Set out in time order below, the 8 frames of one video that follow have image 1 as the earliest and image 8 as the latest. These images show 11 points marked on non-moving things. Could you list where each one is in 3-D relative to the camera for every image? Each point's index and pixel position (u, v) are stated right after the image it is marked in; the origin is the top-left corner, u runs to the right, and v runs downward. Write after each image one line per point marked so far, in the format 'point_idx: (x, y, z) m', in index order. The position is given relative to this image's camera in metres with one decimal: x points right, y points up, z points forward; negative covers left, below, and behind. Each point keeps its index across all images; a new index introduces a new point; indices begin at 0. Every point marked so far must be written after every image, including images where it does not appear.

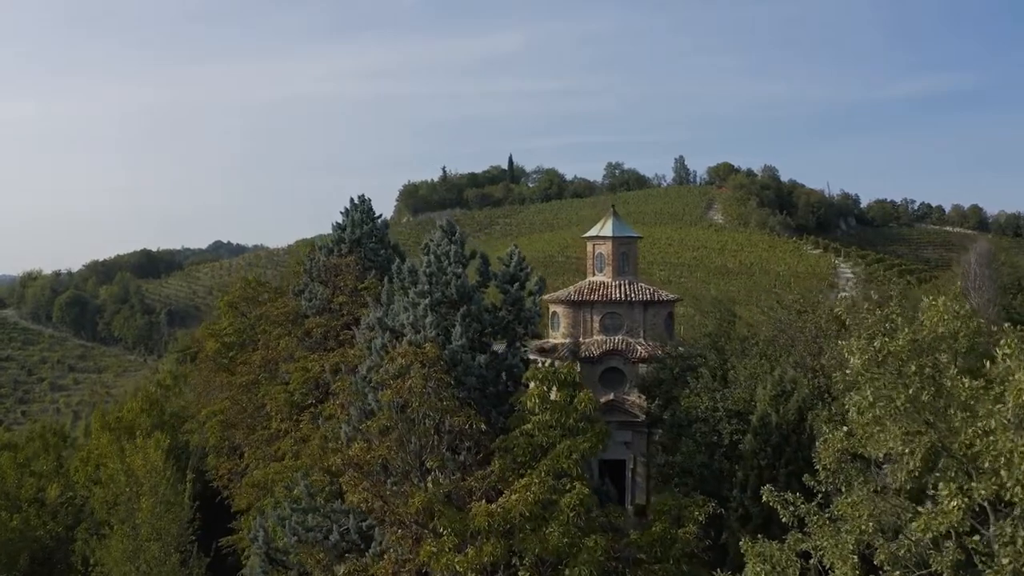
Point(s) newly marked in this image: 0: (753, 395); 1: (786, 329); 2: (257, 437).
0: (+5.8, -2.6, +18.7) m
1: (+6.9, -1.1, +19.6) m
2: (-5.5, -3.2, +16.9) m
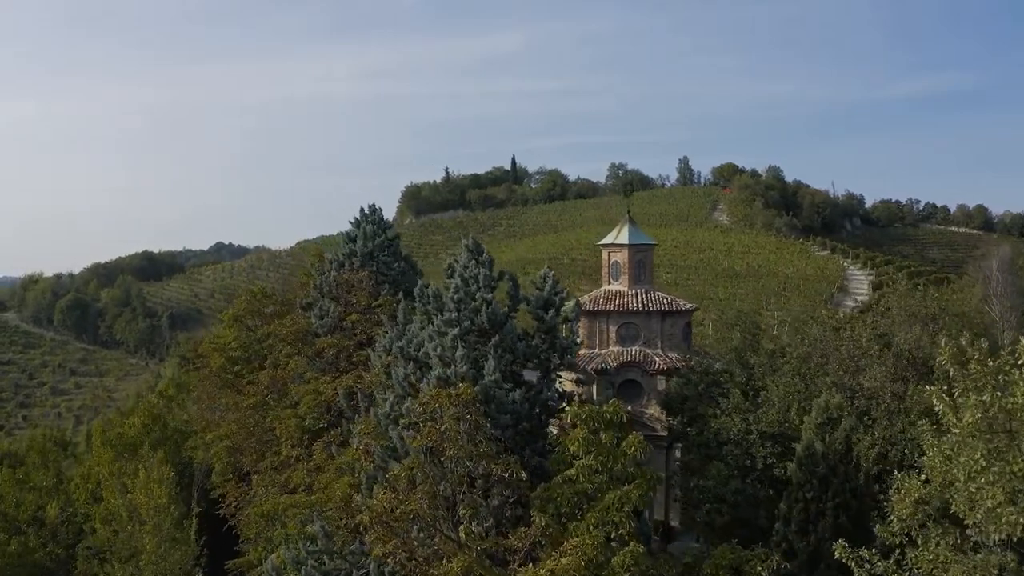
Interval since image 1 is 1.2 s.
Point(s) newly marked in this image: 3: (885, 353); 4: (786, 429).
0: (+6.3, -3.0, +17.7) m
1: (+7.4, -1.4, +18.6) m
2: (-5.0, -3.6, +16.0) m
3: (+8.1, -1.5, +17.0) m
4: (+6.3, -3.3, +17.8) m
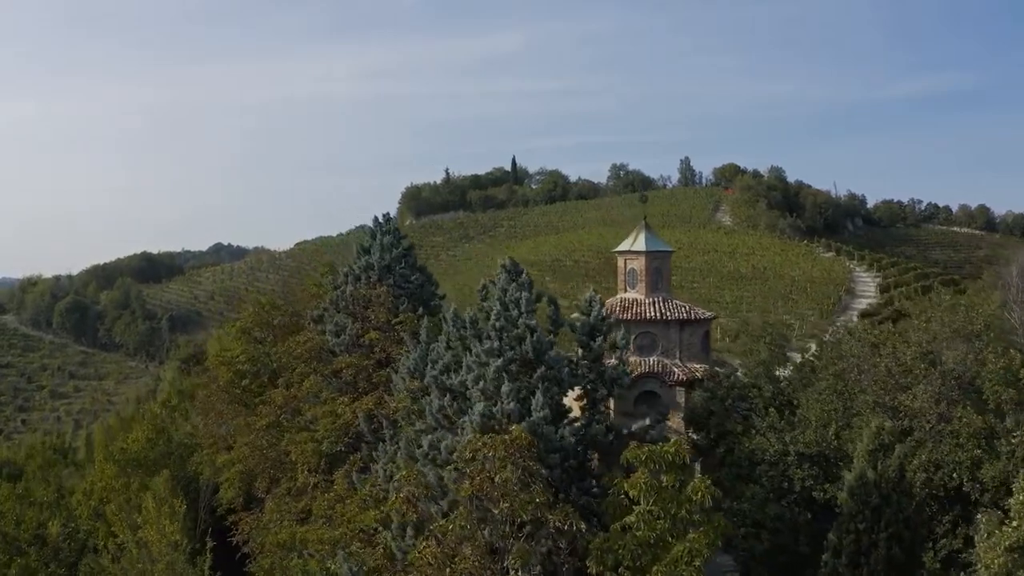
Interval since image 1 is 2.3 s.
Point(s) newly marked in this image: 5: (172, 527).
0: (+6.8, -3.3, +17.0) m
1: (+7.9, -1.7, +17.8) m
2: (-4.5, -3.9, +15.1) m
3: (+8.6, -1.8, +16.2) m
4: (+6.8, -3.6, +17.0) m
5: (-8.2, -5.5, +18.8) m
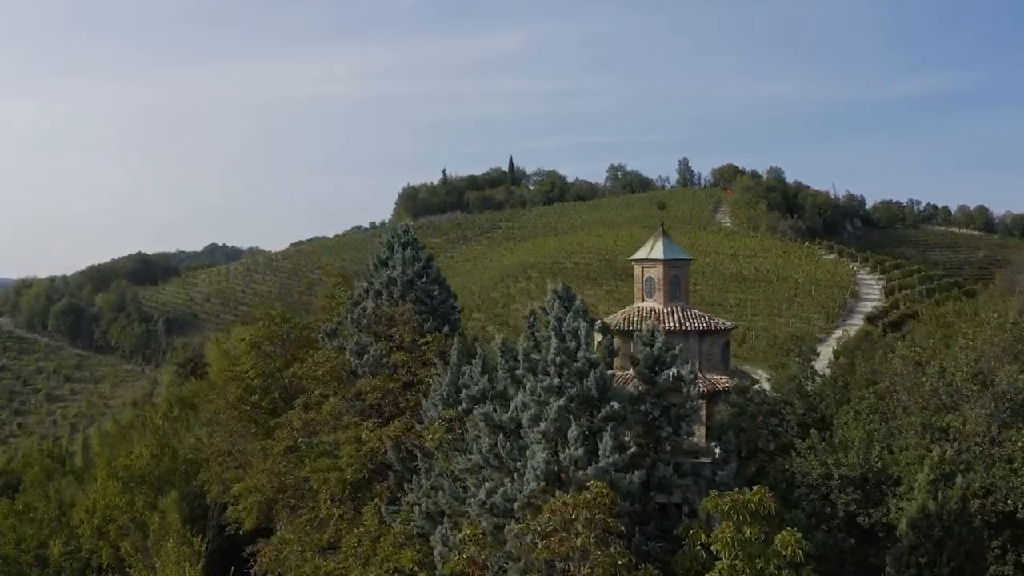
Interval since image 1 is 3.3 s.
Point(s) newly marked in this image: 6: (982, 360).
0: (+7.4, -3.6, +16.2) m
1: (+8.5, -2.0, +17.1) m
2: (-3.8, -4.2, +14.3) m
3: (+9.2, -2.1, +15.5) m
4: (+7.5, -3.9, +16.3) m
5: (-7.6, -5.9, +17.9) m
6: (+9.9, -1.5, +16.5) m
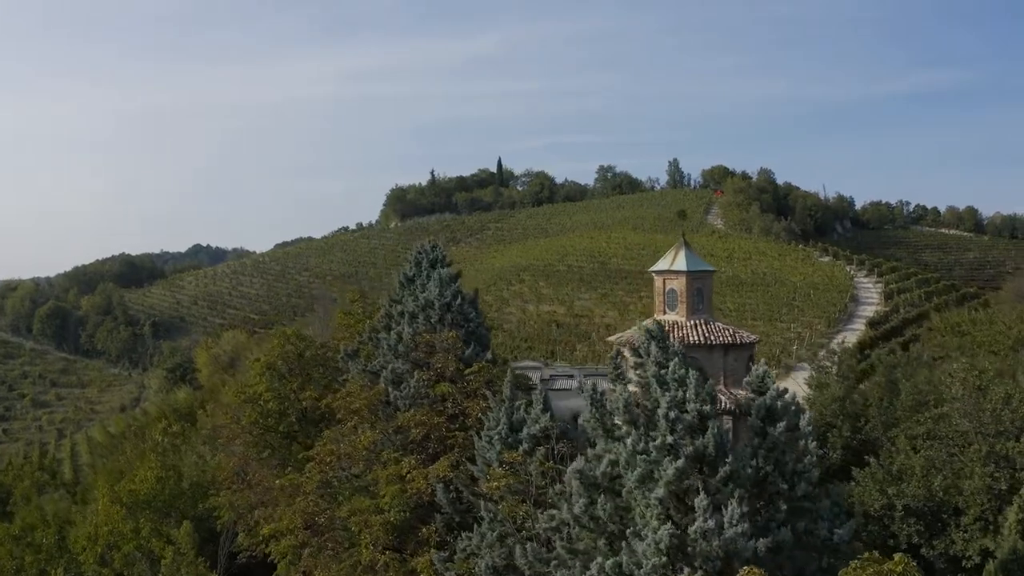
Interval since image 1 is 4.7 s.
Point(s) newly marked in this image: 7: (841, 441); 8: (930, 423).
0: (+8.3, -4.0, +15.4) m
1: (+9.4, -2.5, +16.3) m
2: (-2.9, -4.7, +13.4) m
3: (+10.1, -2.5, +14.7) m
4: (+8.3, -4.3, +15.5) m
5: (-6.7, -6.4, +16.9) m
6: (+10.7, -1.9, +15.7) m
7: (+8.0, -3.7, +19.0) m
8: (+8.9, -2.9, +16.8) m
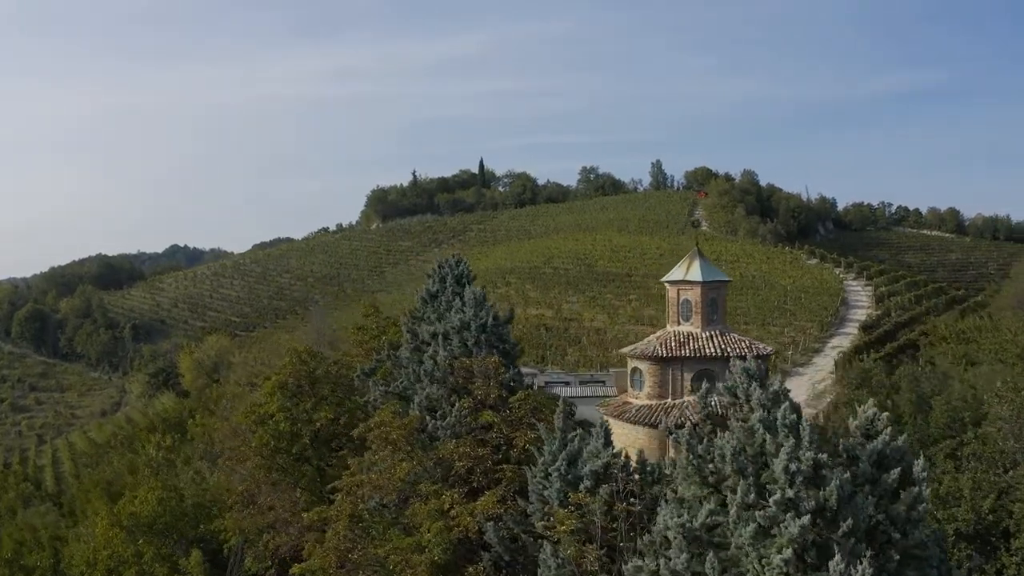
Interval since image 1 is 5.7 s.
0: (+9.0, -4.4, +14.9) m
1: (+10.1, -2.8, +15.9) m
2: (-2.2, -5.1, +12.6) m
3: (+10.9, -2.8, +14.3) m
4: (+9.0, -4.7, +15.0) m
5: (-6.0, -6.8, +16.0) m
6: (+11.4, -2.2, +15.3) m
7: (+8.6, -4.1, +18.5) m
8: (+9.6, -3.2, +16.4) m
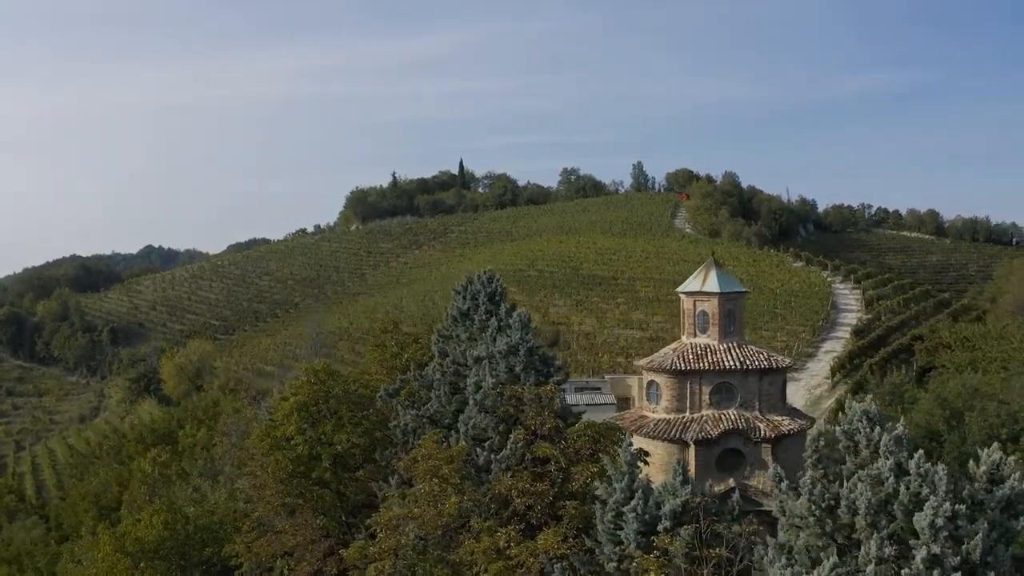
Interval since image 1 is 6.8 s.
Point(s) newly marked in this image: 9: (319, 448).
0: (+9.8, -4.7, +14.5) m
1: (+10.9, -3.2, +15.5) m
2: (-1.2, -5.5, +11.9) m
3: (+11.7, -3.2, +13.9) m
4: (+9.9, -5.0, +14.6) m
5: (-5.2, -7.2, +15.2) m
6: (+12.2, -2.6, +15.0) m
7: (+9.3, -4.5, +18.1) m
8: (+10.4, -3.6, +16.0) m
9: (-4.8, -4.0, +19.7) m
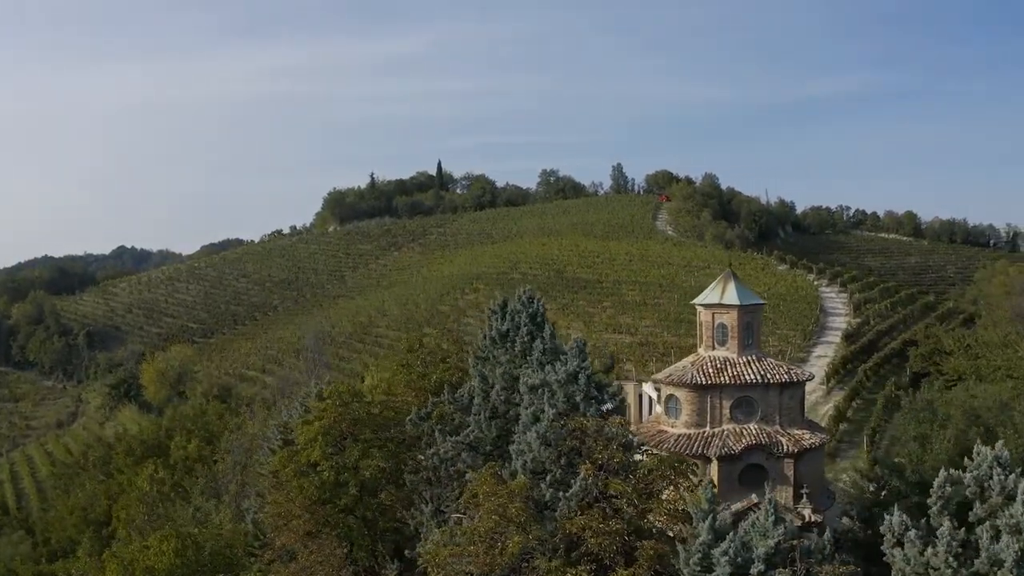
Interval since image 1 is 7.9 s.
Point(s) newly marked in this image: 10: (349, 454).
0: (+10.8, -5.1, +14.3) m
1: (+11.8, -3.6, +15.3) m
2: (-0.2, -5.9, +11.3) m
3: (+12.6, -3.6, +13.8) m
4: (+10.8, -5.4, +14.4) m
5: (-4.3, -7.6, +14.5) m
6: (+13.2, -3.0, +14.8) m
7: (+10.1, -4.9, +17.8) m
8: (+11.2, -4.0, +15.7) m
9: (-4.0, -4.4, +19.0) m
10: (-4.1, -3.9, +19.4) m
